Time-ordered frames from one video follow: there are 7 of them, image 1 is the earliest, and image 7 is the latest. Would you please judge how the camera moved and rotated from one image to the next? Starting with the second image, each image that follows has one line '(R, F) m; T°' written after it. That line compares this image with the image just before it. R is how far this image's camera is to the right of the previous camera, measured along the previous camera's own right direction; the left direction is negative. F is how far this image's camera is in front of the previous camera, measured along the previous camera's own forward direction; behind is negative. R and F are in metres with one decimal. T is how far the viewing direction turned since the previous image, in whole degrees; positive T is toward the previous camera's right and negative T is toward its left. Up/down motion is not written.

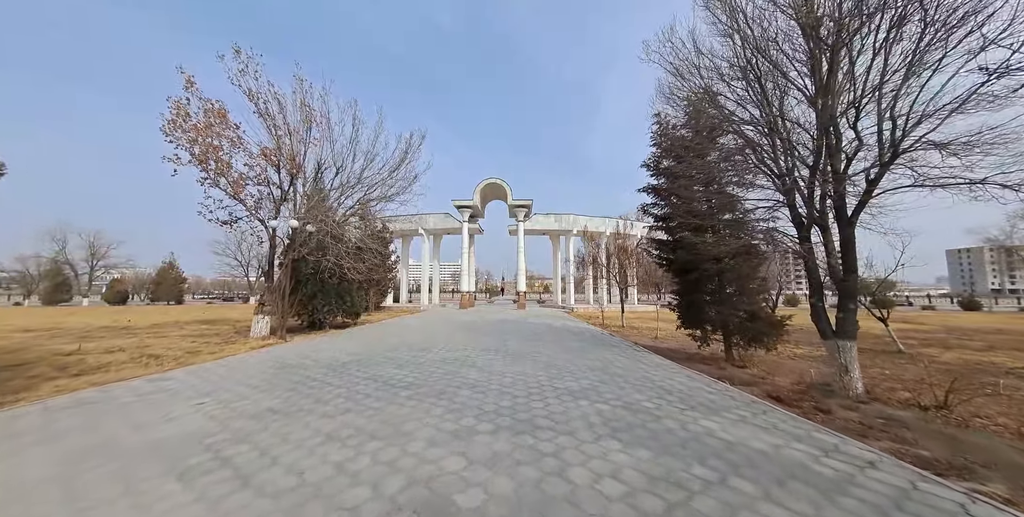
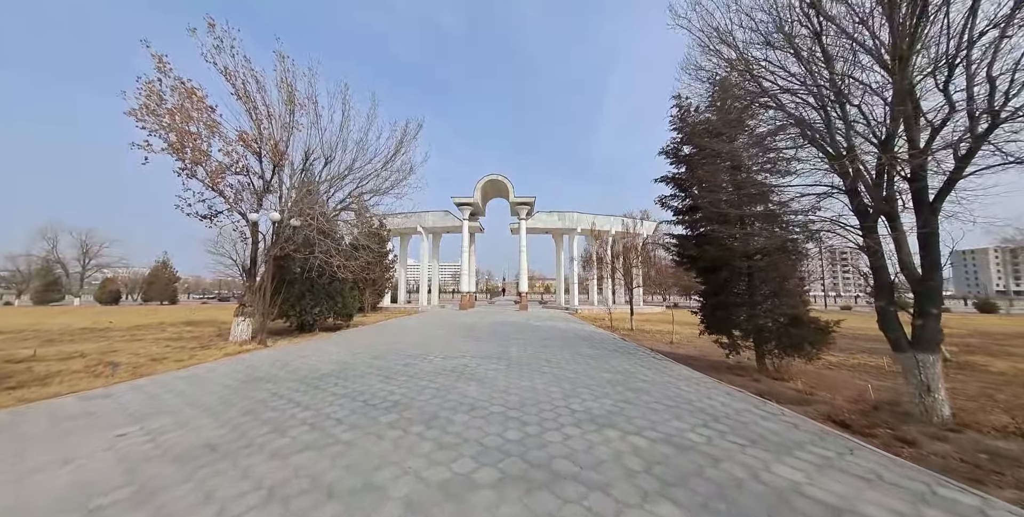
(-0.1, +0.8) m; 0°
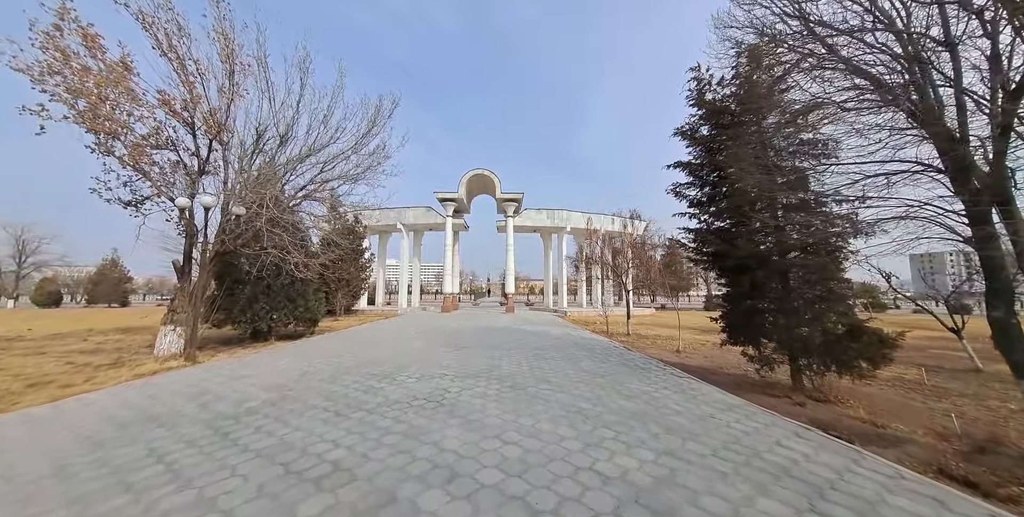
(-0.1, +1.2) m; +3°
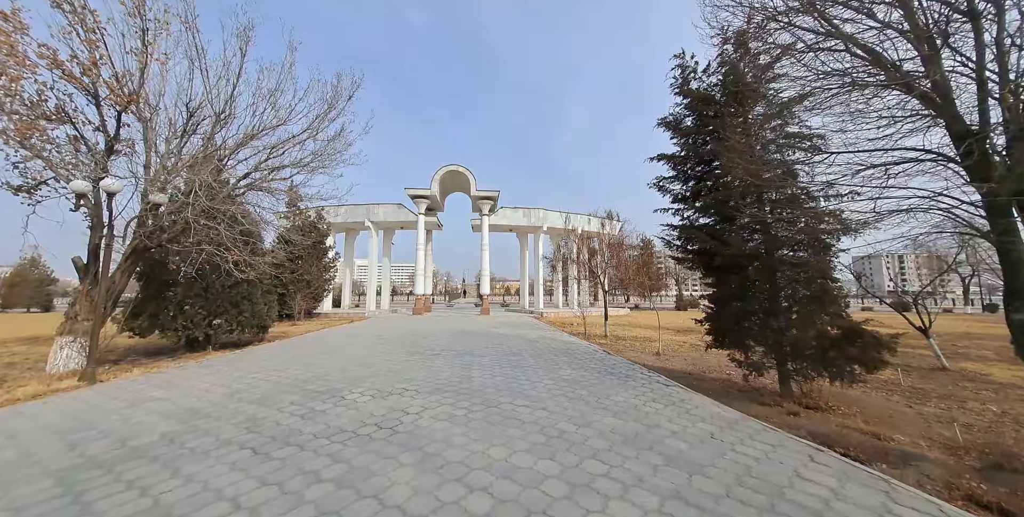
(+0.1, +0.6) m; +4°
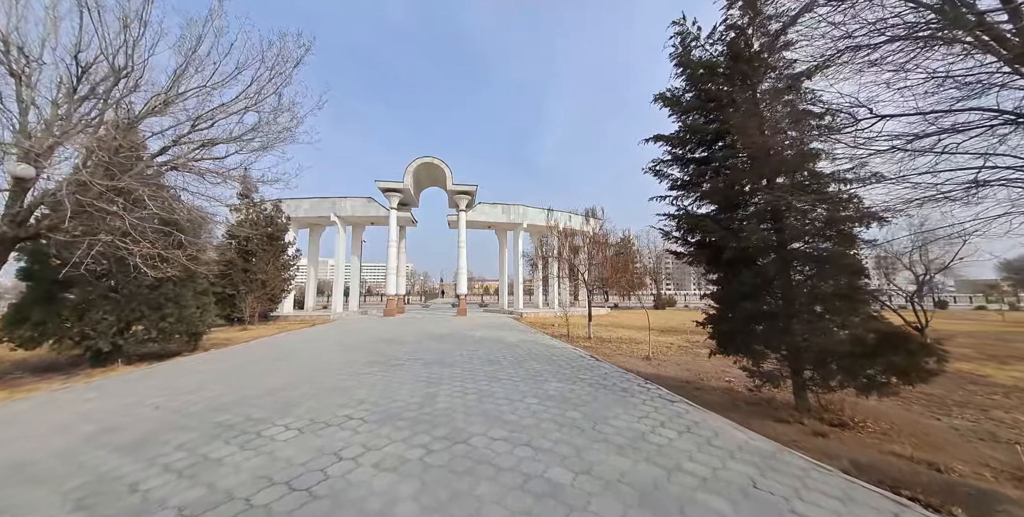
(0.0, +0.9) m; +4°
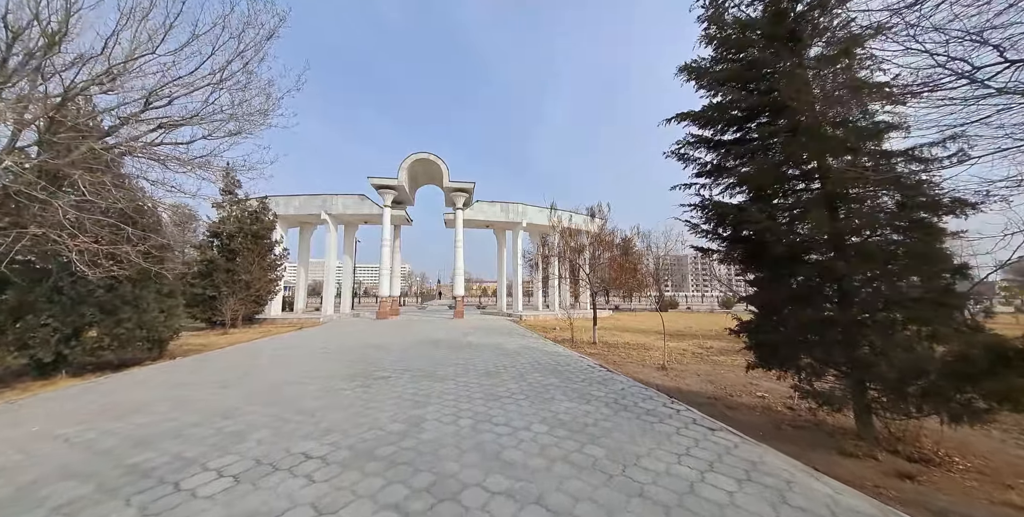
(-0.1, +0.8) m; 0°
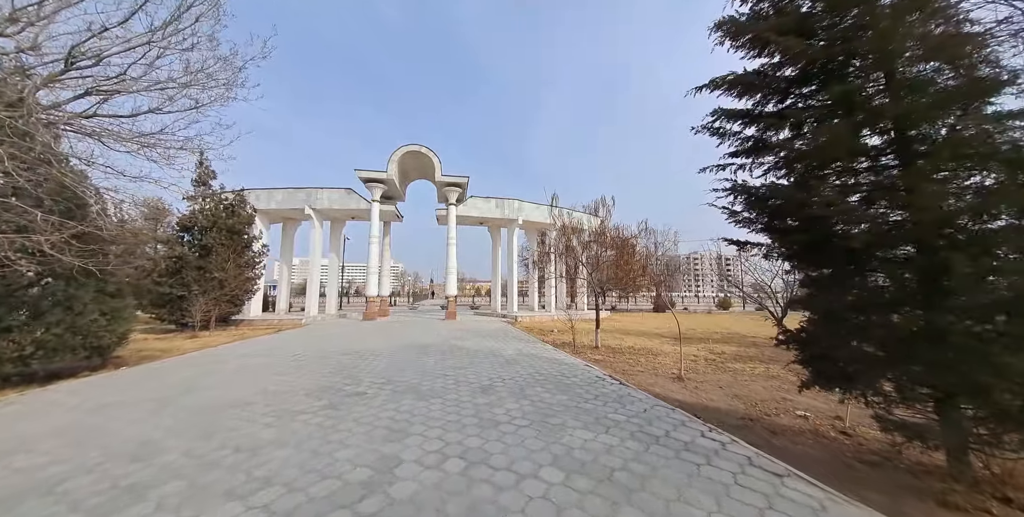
(-0.1, +0.8) m; +1°
